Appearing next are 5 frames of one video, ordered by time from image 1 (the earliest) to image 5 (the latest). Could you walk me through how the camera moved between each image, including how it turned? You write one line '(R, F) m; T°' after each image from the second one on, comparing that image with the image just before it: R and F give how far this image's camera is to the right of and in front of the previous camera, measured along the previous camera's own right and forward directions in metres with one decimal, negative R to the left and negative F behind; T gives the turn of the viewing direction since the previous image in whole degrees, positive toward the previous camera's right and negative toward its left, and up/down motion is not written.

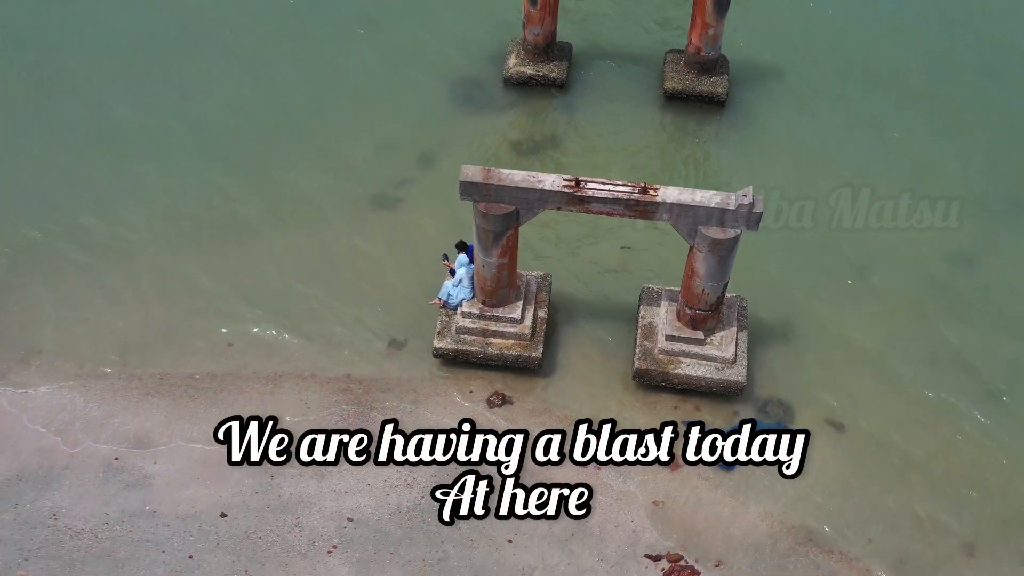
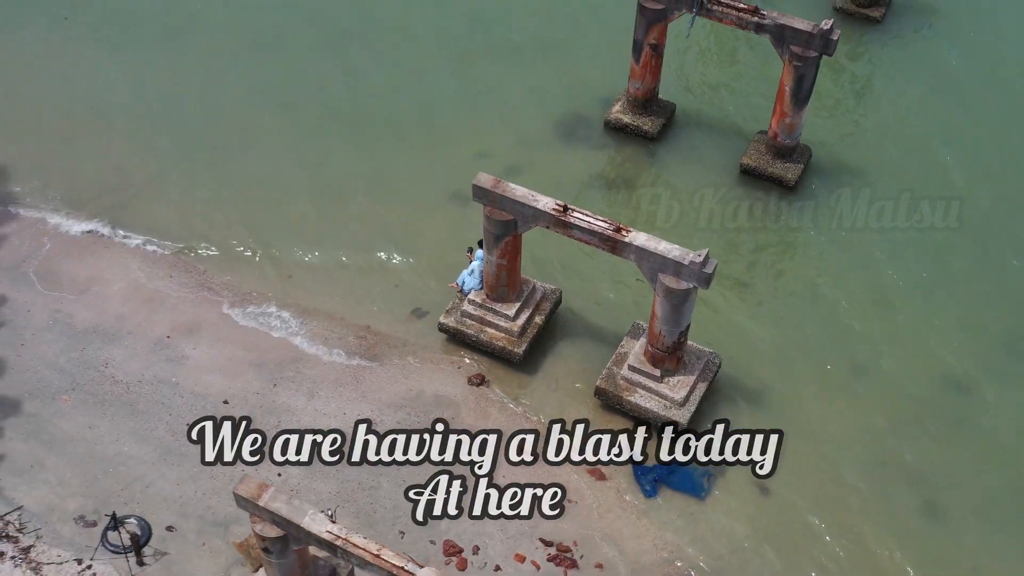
(+3.4, -1.6) m; -13°
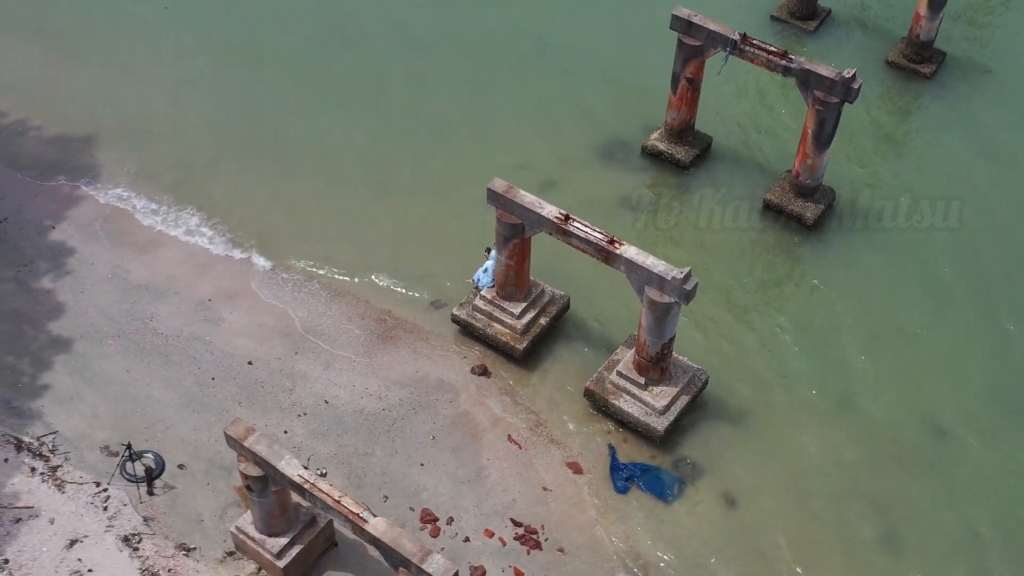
(+1.5, -1.1) m; -6°
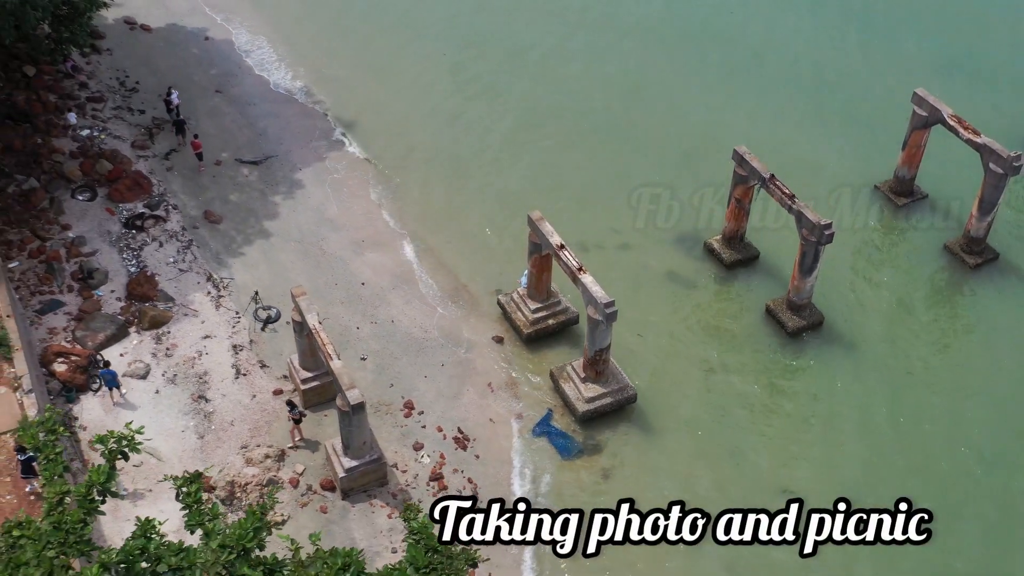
(+7.4, -5.8) m; -20°
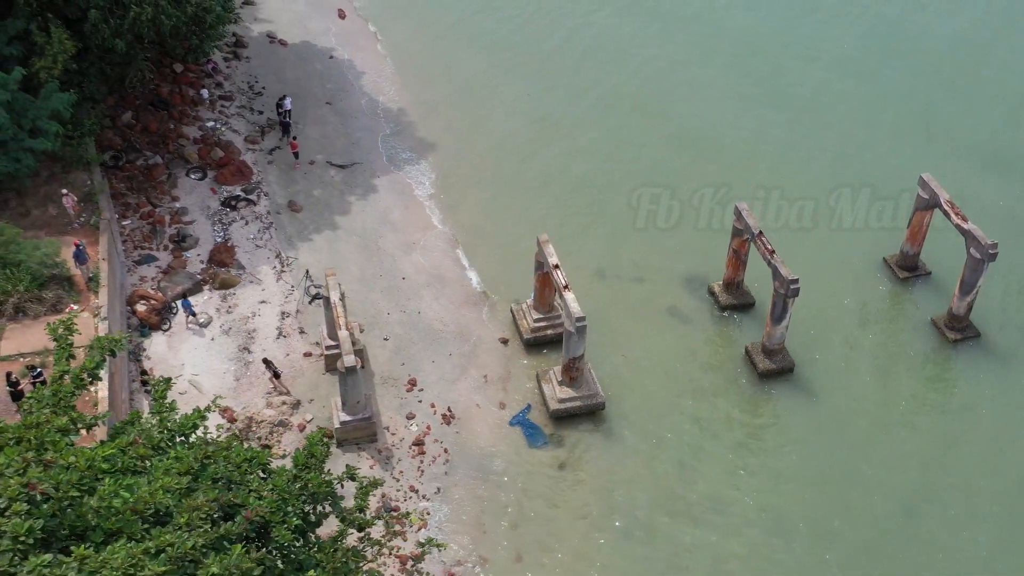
(+3.9, -3.5) m; -9°
